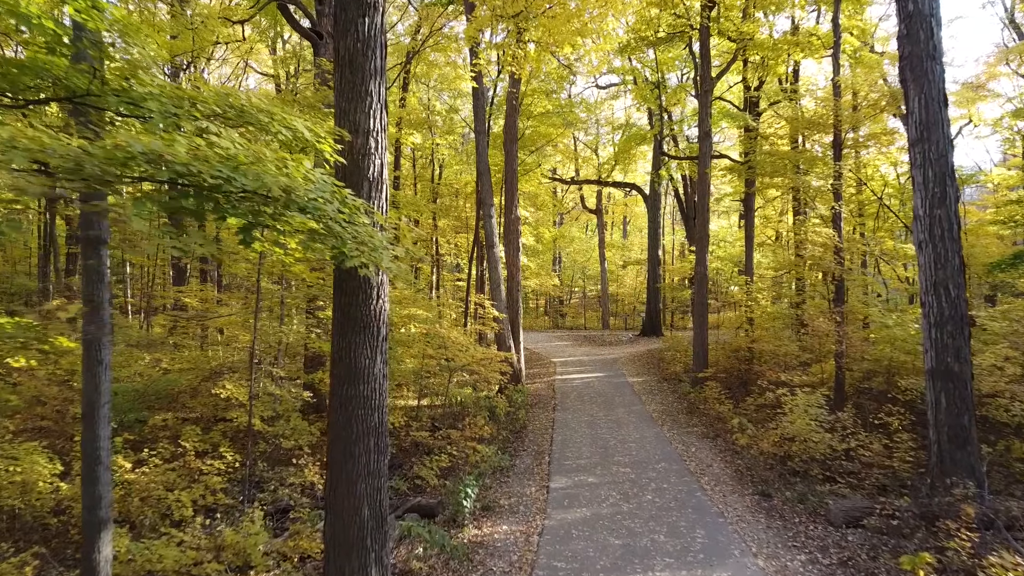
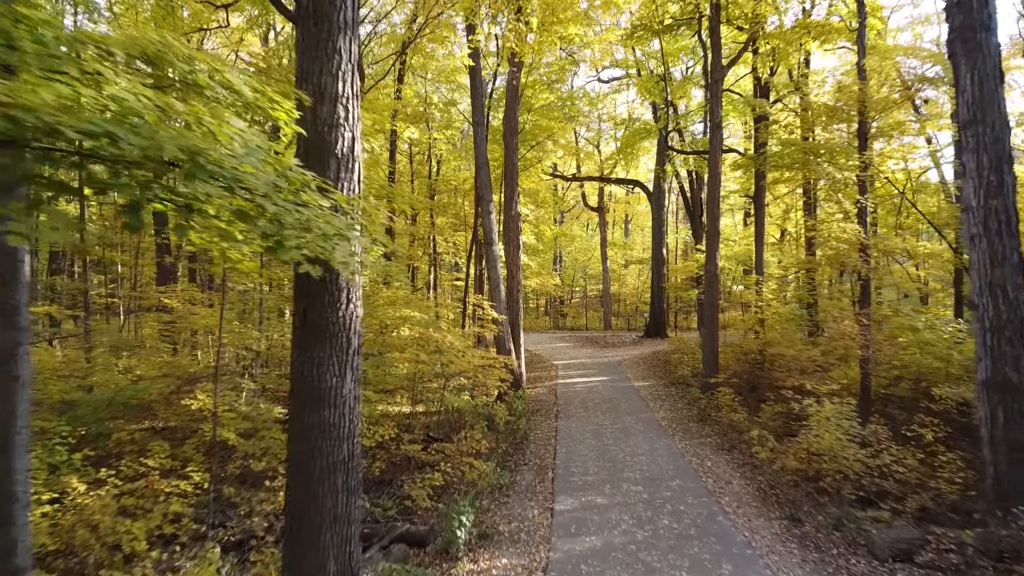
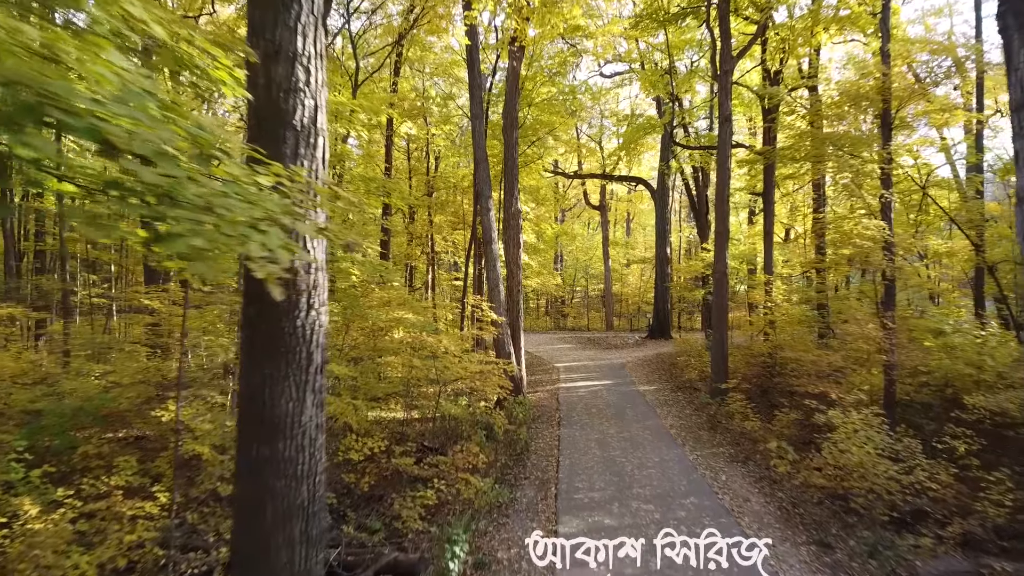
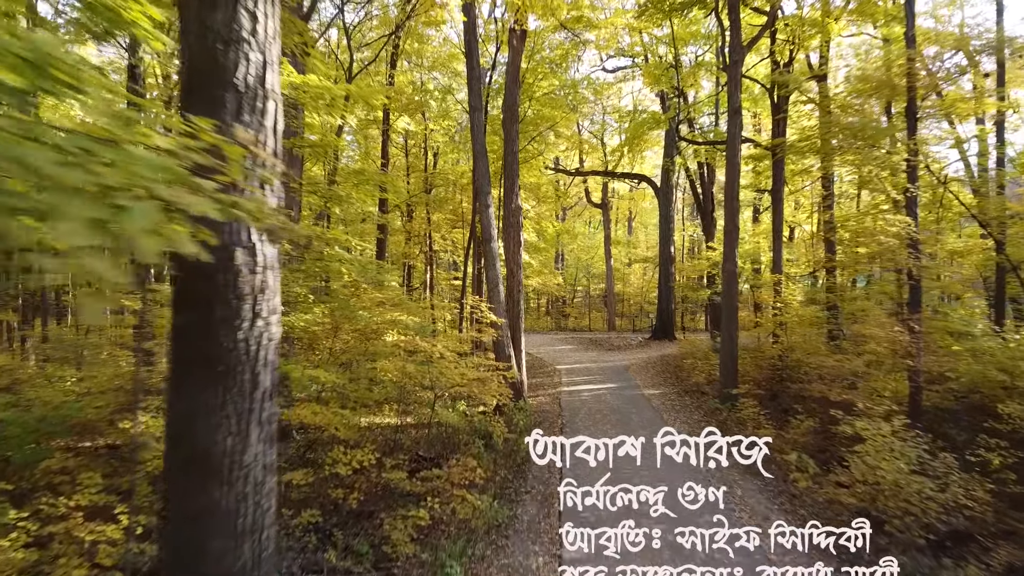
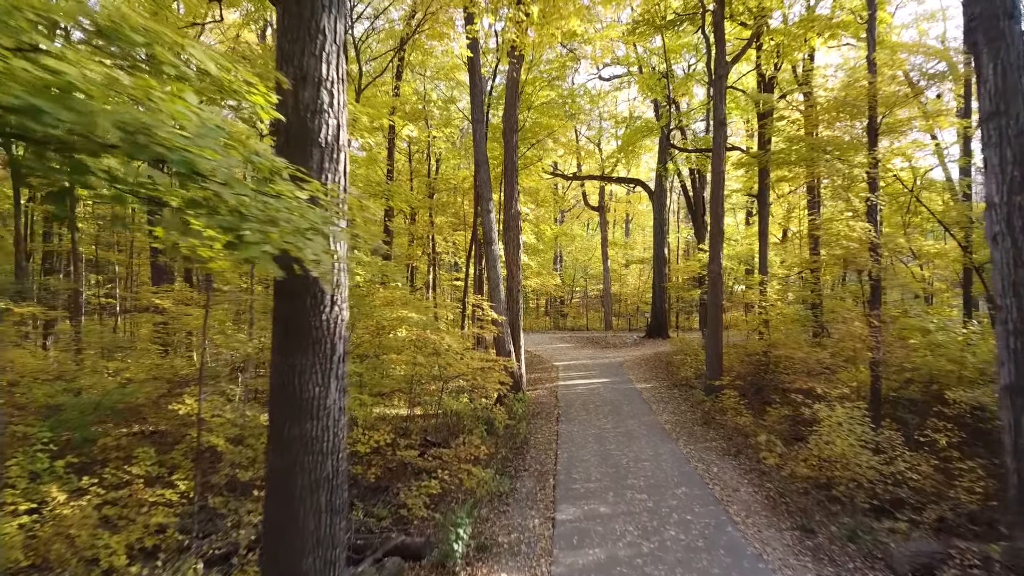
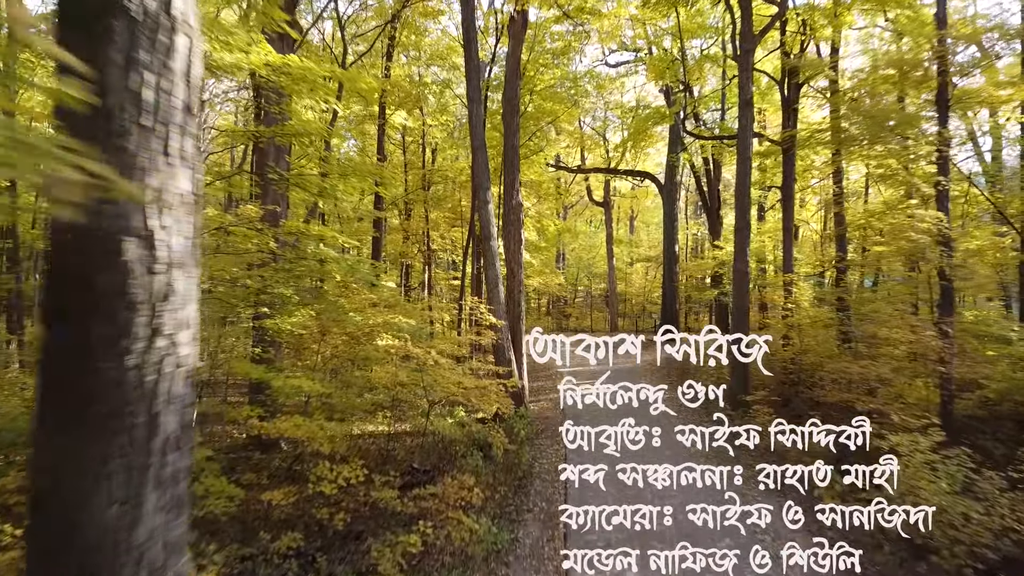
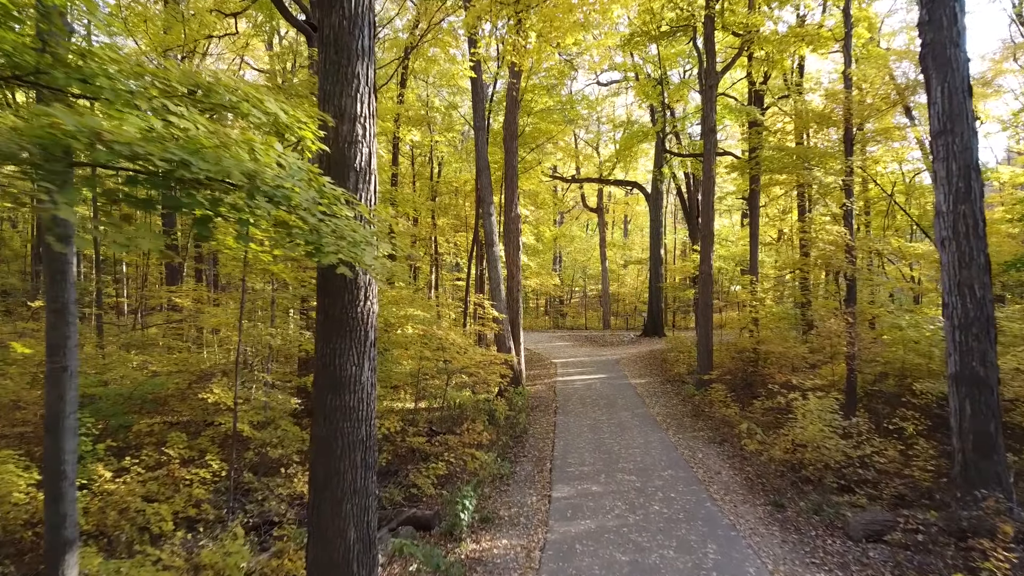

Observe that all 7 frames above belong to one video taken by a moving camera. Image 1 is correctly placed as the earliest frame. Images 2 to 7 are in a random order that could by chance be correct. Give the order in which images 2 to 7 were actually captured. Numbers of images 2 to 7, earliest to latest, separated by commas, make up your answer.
7, 2, 5, 3, 4, 6
